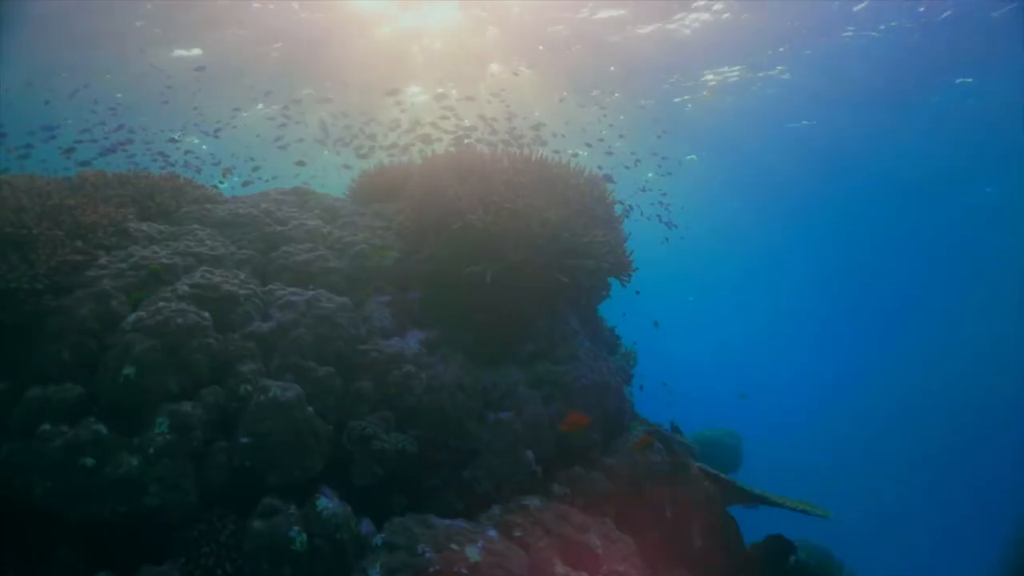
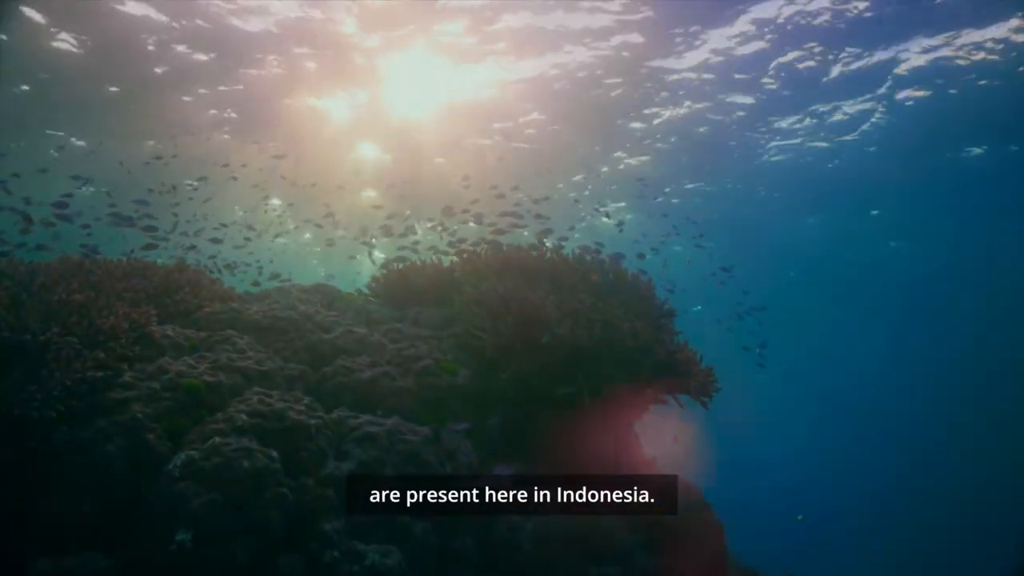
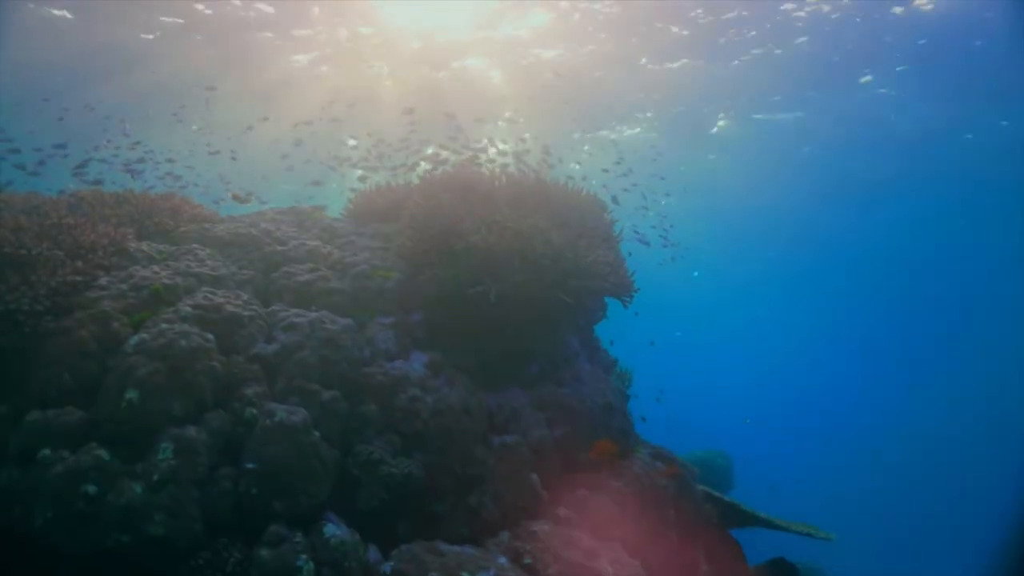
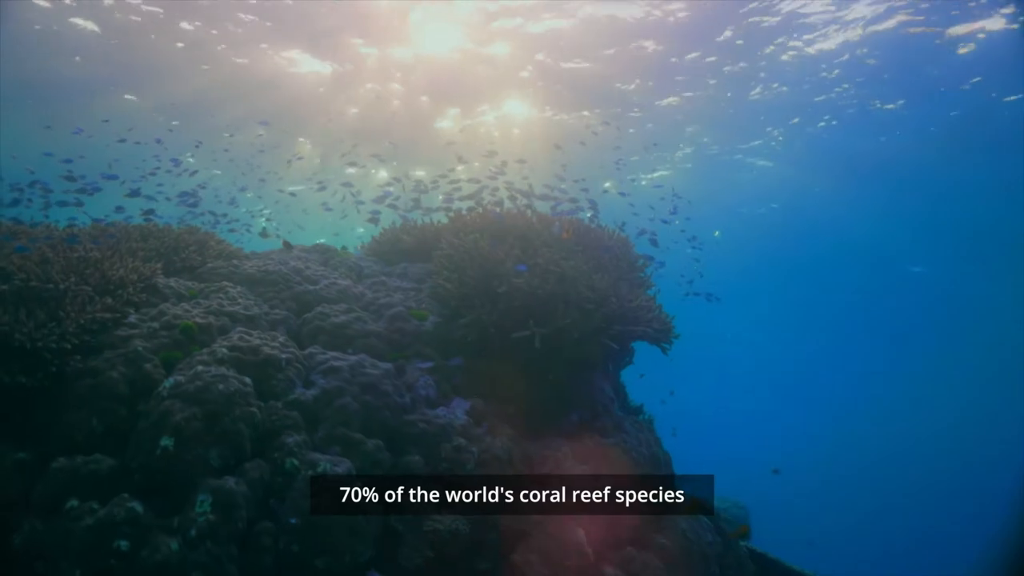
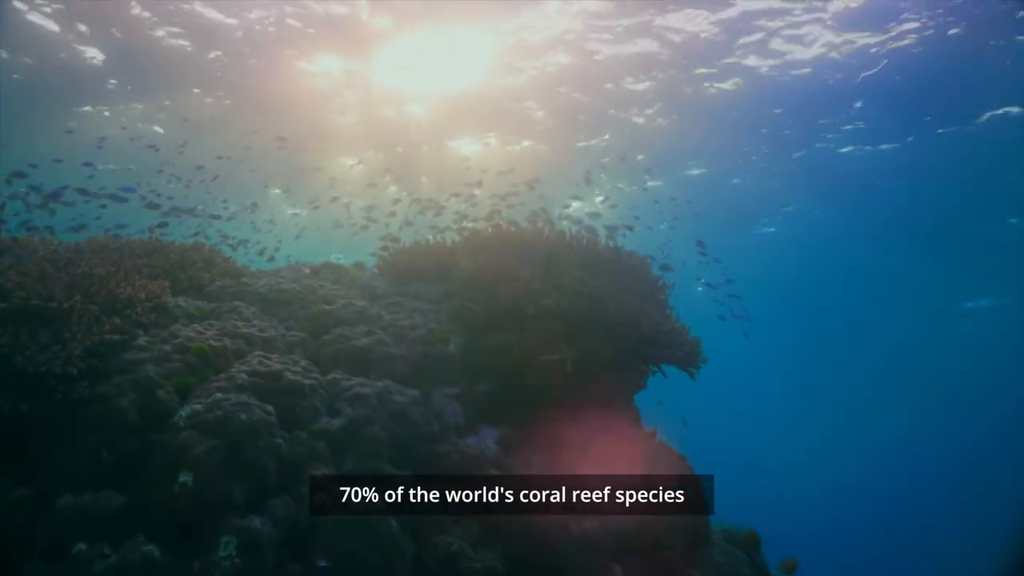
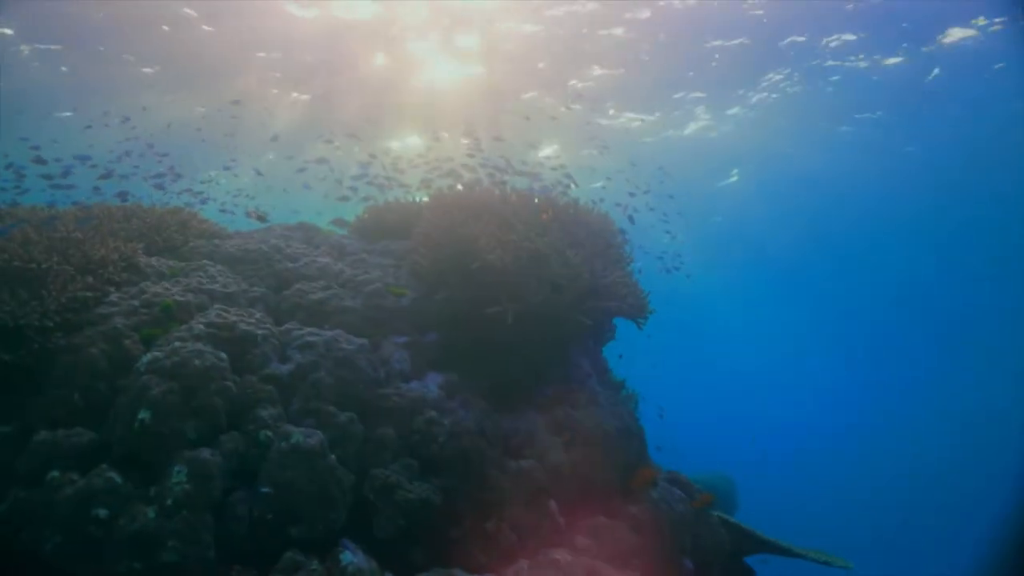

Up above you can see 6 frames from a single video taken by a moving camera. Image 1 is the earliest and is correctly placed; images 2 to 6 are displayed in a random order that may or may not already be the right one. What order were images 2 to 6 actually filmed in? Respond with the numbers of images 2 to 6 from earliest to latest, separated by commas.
3, 6, 4, 5, 2
